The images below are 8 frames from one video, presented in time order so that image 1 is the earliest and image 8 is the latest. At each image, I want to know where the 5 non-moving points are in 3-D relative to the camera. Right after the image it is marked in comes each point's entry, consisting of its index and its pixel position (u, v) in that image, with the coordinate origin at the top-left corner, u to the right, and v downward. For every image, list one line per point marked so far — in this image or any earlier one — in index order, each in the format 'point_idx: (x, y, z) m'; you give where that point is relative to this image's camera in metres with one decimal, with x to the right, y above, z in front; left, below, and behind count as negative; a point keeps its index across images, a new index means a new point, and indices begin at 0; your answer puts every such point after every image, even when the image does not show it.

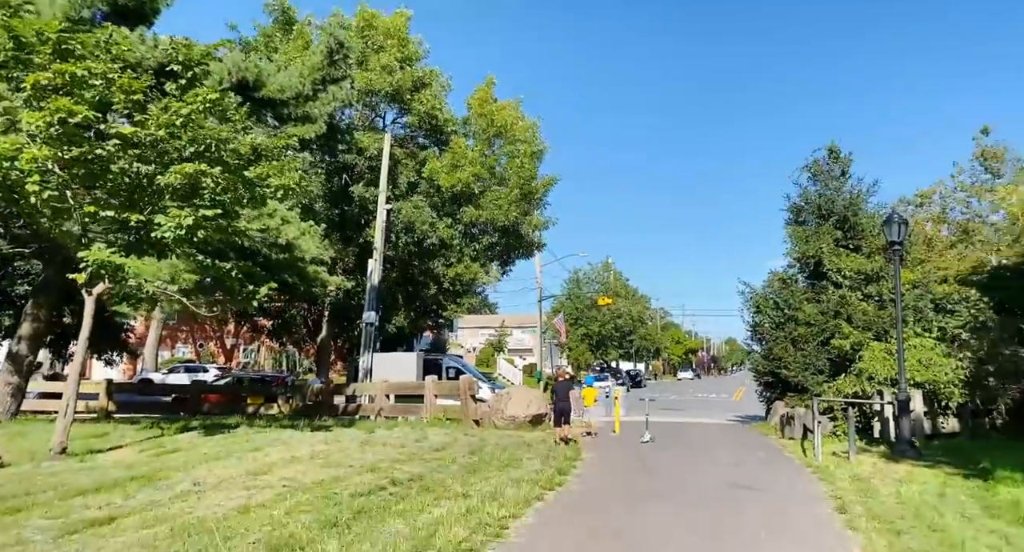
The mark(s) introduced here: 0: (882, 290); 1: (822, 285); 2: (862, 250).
0: (+9.7, -0.4, +16.9) m
1: (+8.7, -0.2, +18.1) m
2: (+9.8, +0.8, +18.0) m
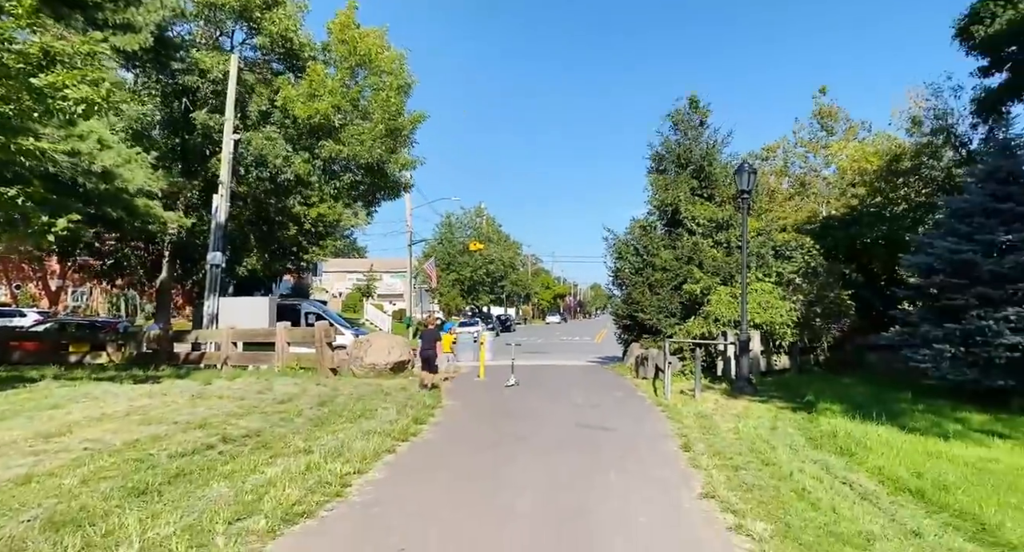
0: (+6.1, +1.1, +18.0) m
1: (+4.9, +1.3, +18.9) m
2: (+5.9, +2.3, +18.9) m
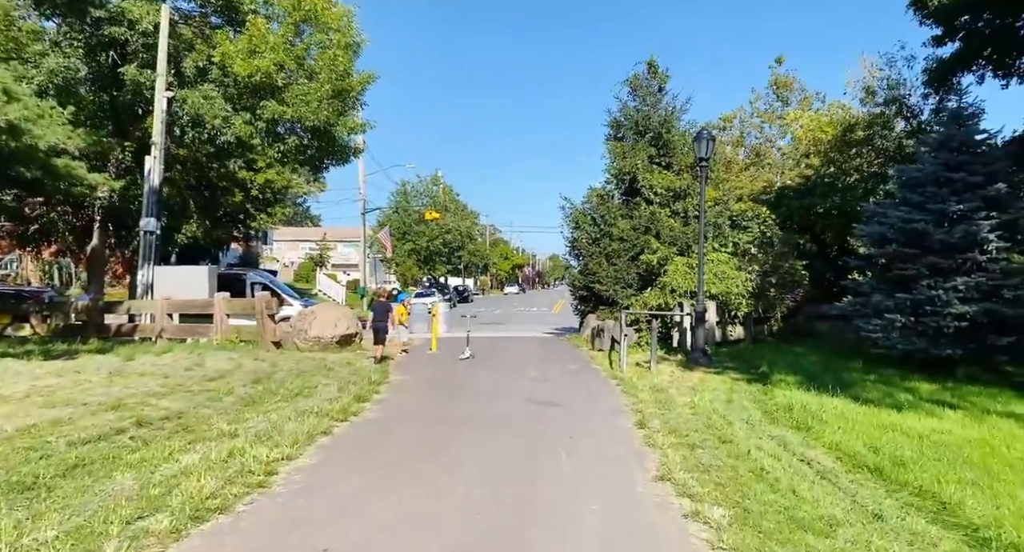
0: (+4.8, +1.9, +17.7) m
1: (+3.6, +2.2, +18.6) m
2: (+4.6, +3.1, +18.6) m
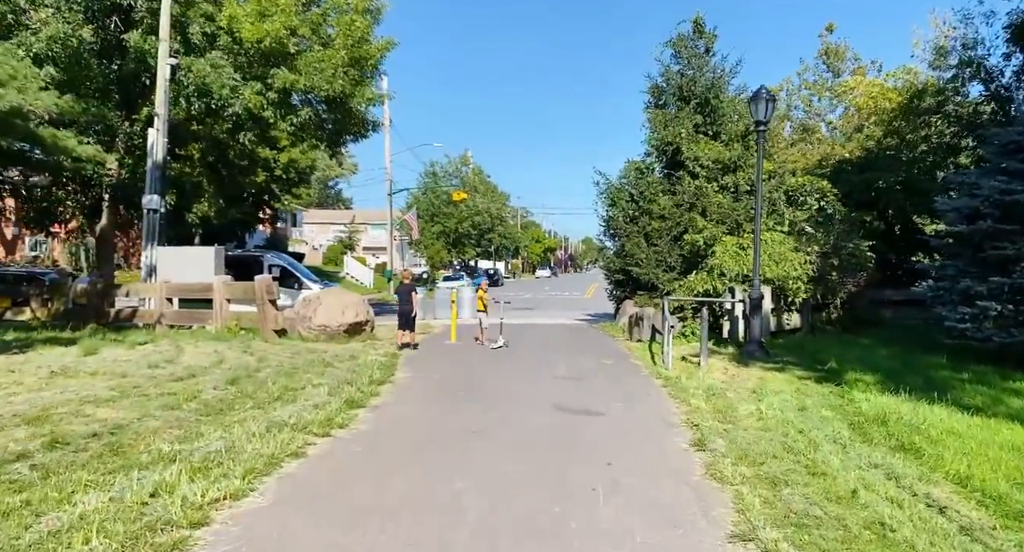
0: (+5.6, +2.3, +15.9) m
1: (+4.4, +2.6, +16.8) m
2: (+5.4, +3.6, +16.7) m
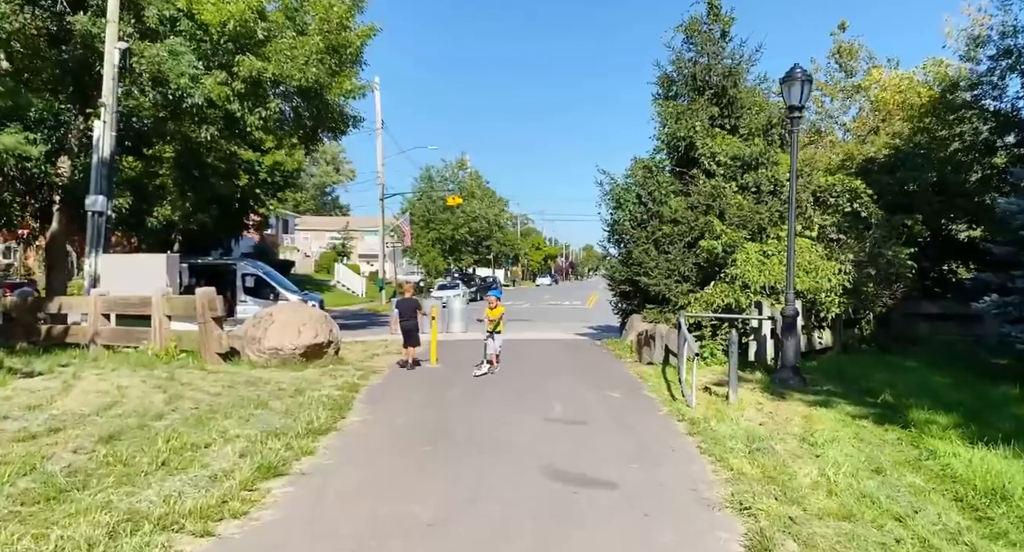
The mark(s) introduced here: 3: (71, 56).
0: (+5.4, +2.1, +14.0) m
1: (+4.2, +2.4, +15.0) m
2: (+5.2, +3.3, +14.9) m
3: (-10.8, +5.4, +15.8) m
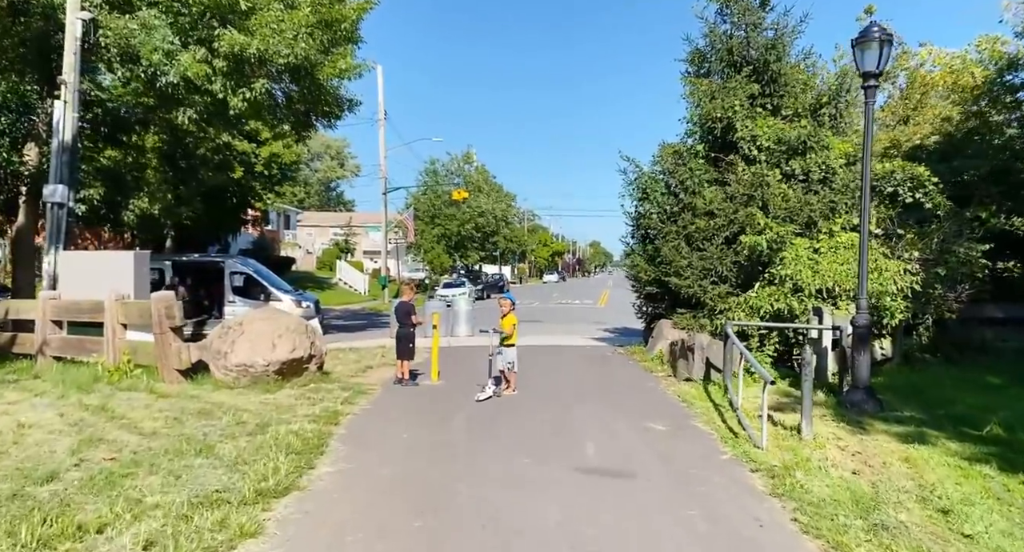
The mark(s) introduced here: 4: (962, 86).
0: (+5.7, +2.1, +12.3) m
1: (+4.5, +2.4, +13.2) m
2: (+5.5, +3.3, +13.1) m
3: (-10.5, +5.4, +14.2) m
4: (+13.8, +5.8, +19.8) m
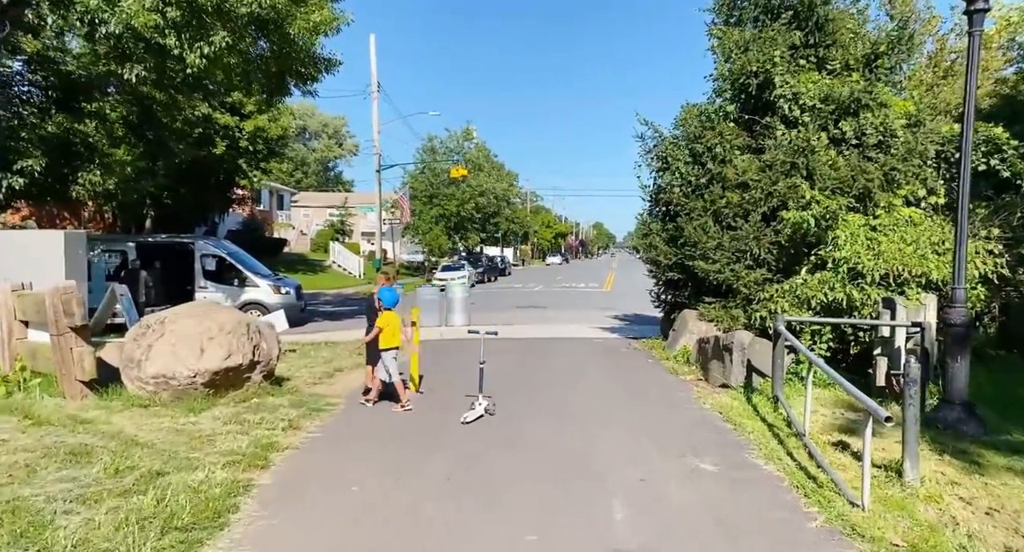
0: (+5.6, +2.4, +10.3) m
1: (+4.4, +2.7, +11.2) m
2: (+5.5, +3.6, +11.1) m
3: (-10.6, +5.7, +12.2) m
4: (+13.8, +6.3, +17.6) m
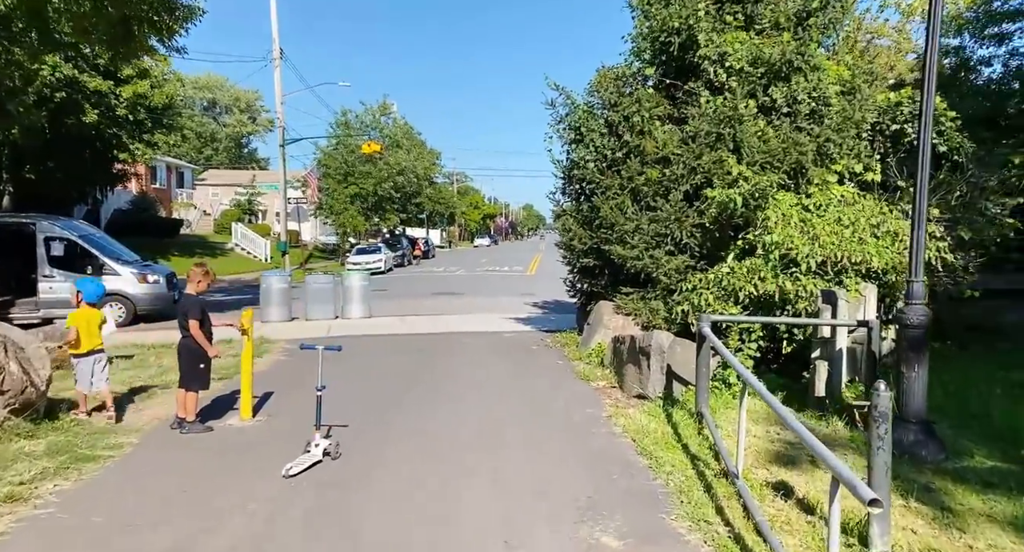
0: (+4.0, +2.6, +9.1) m
1: (+2.7, +2.9, +9.9) m
2: (+3.8, +3.9, +9.9) m
3: (-12.3, +5.8, +9.2) m
4: (+11.3, +6.8, +17.2) m
